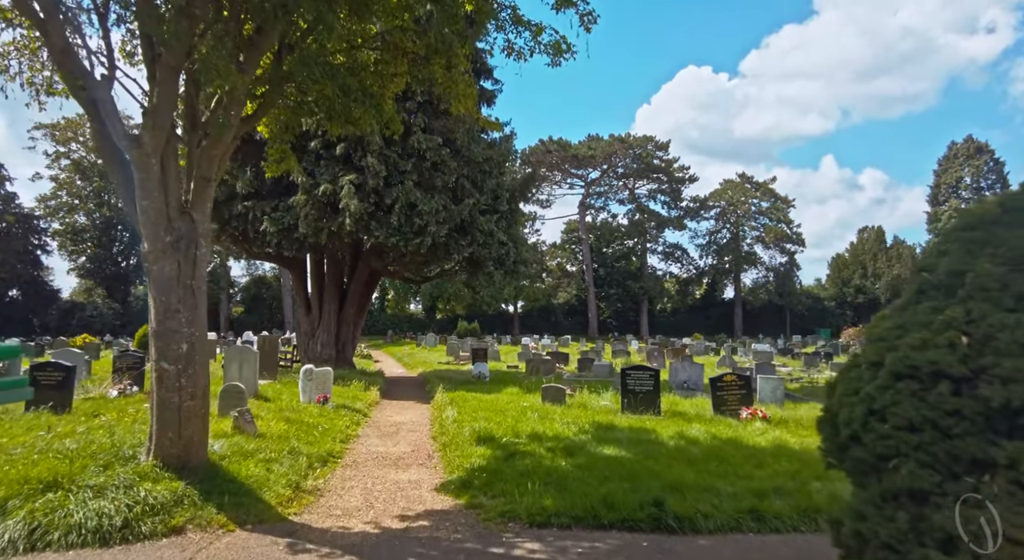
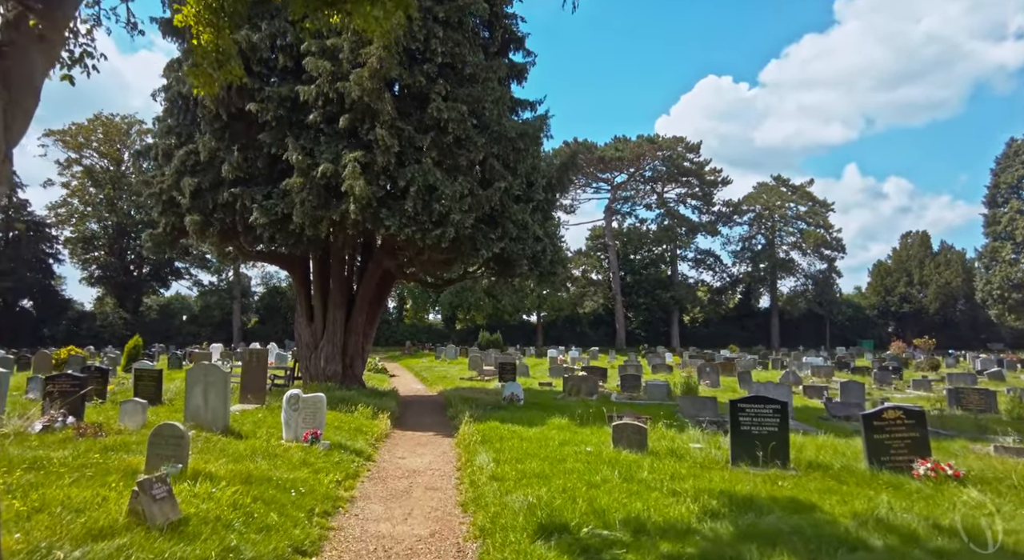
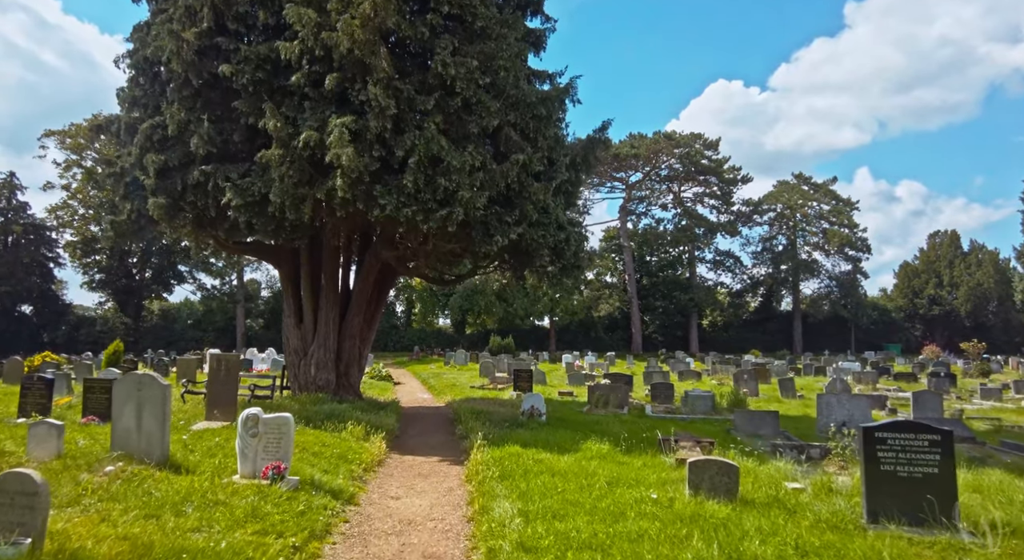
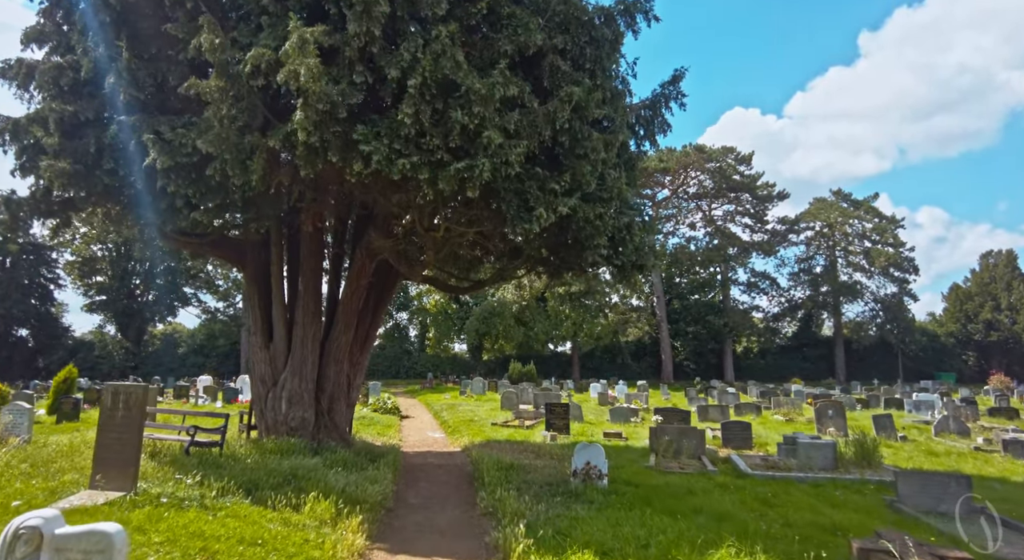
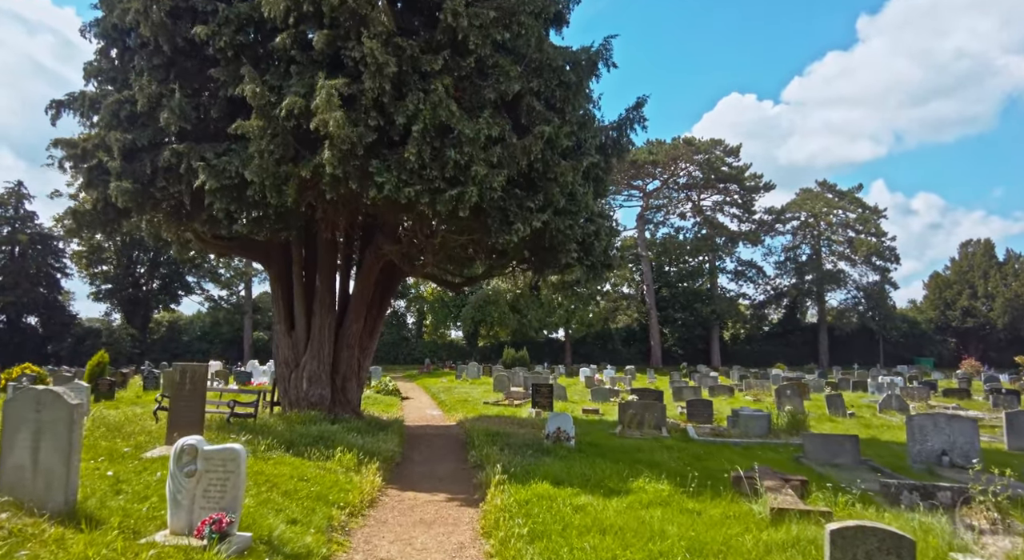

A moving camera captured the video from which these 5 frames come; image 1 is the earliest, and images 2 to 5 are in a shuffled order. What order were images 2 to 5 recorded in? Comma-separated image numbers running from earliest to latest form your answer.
2, 3, 5, 4
